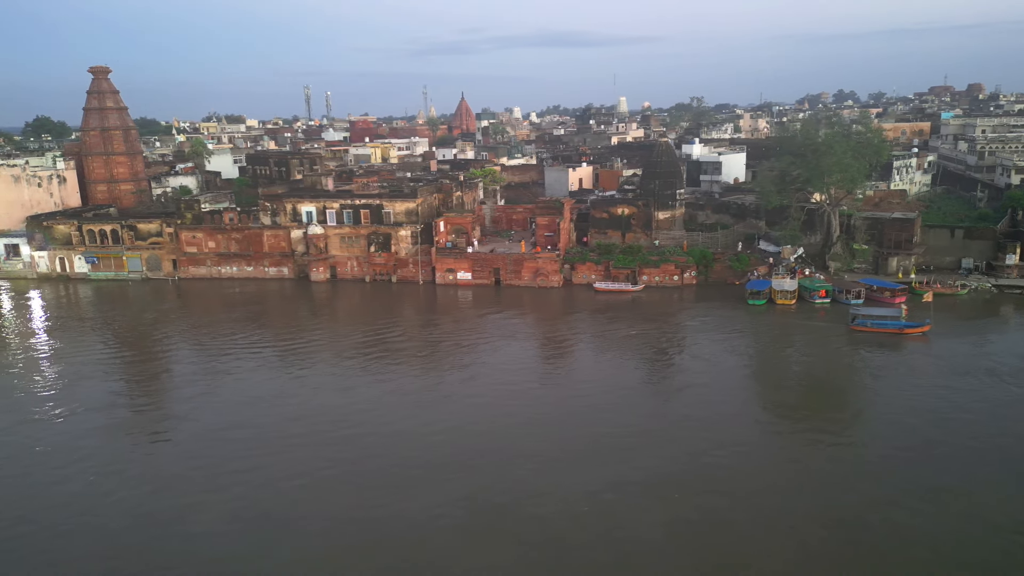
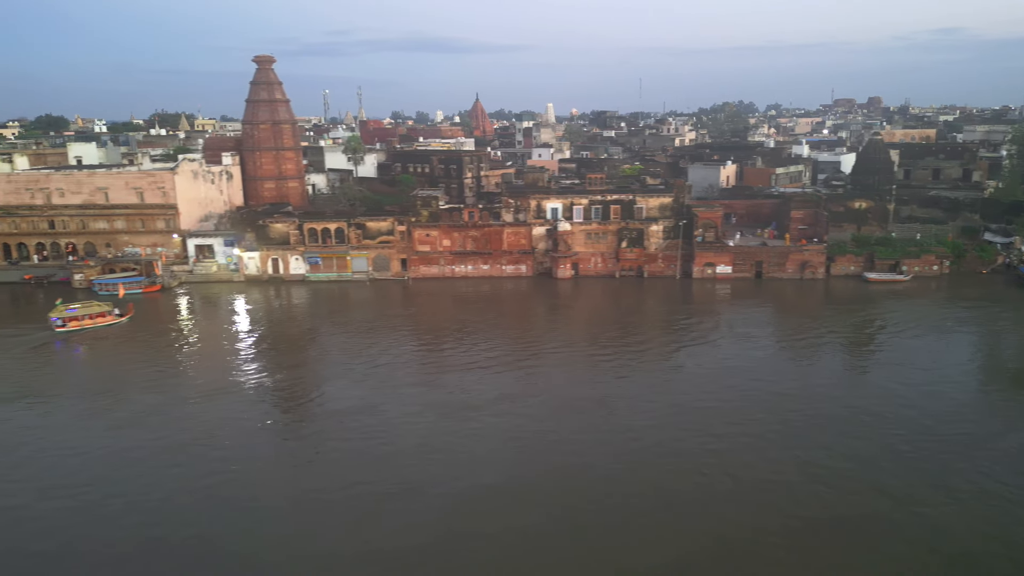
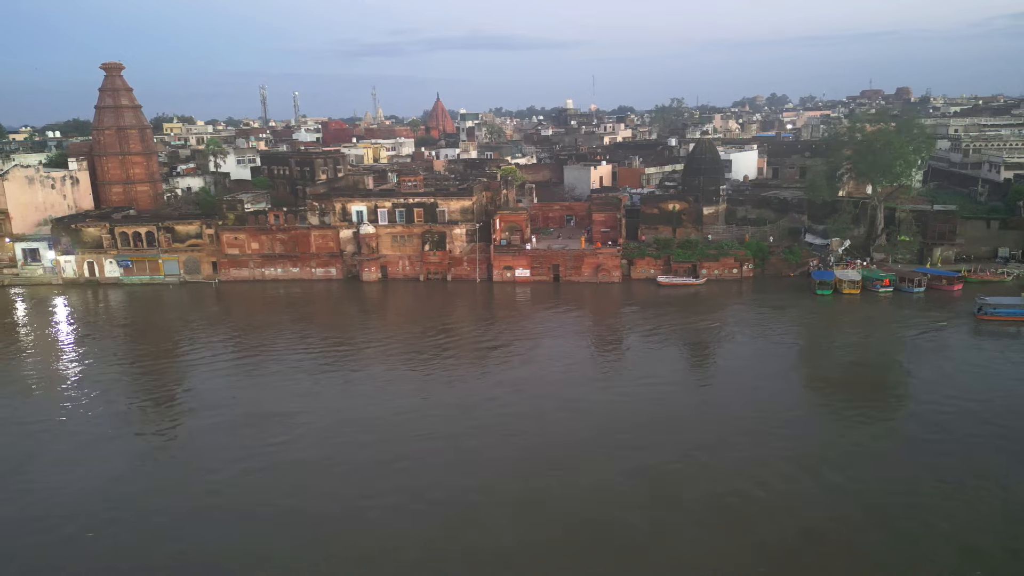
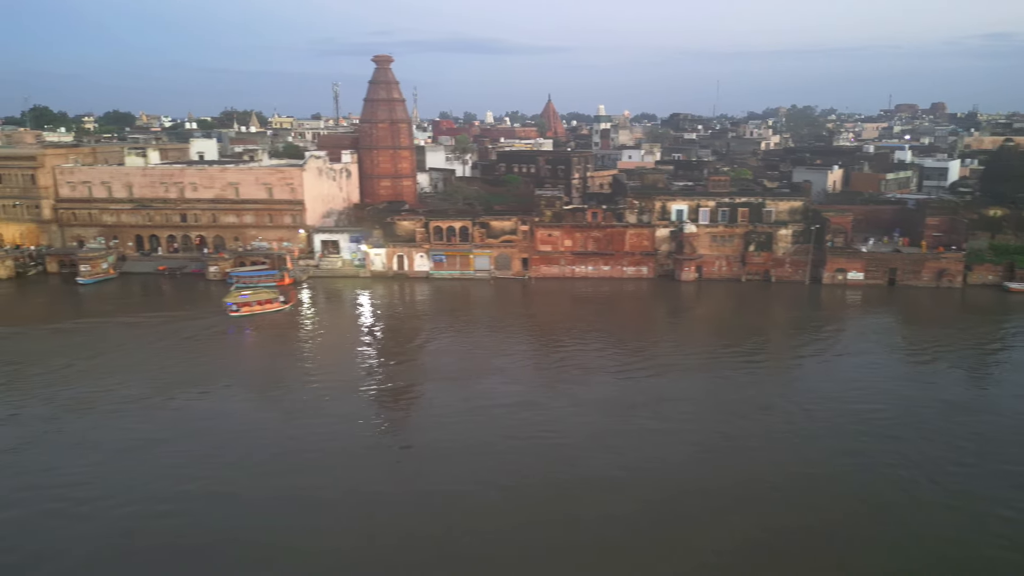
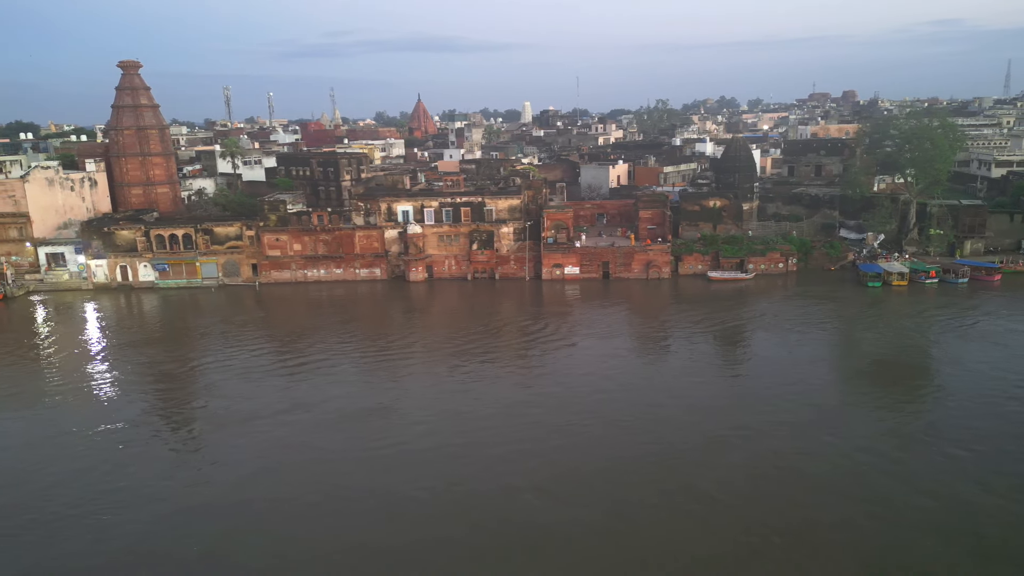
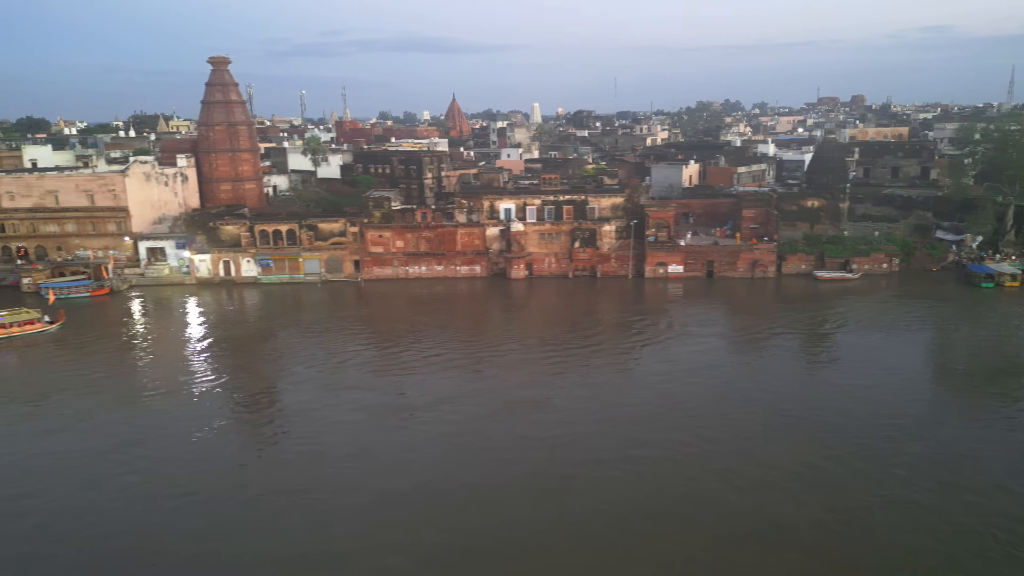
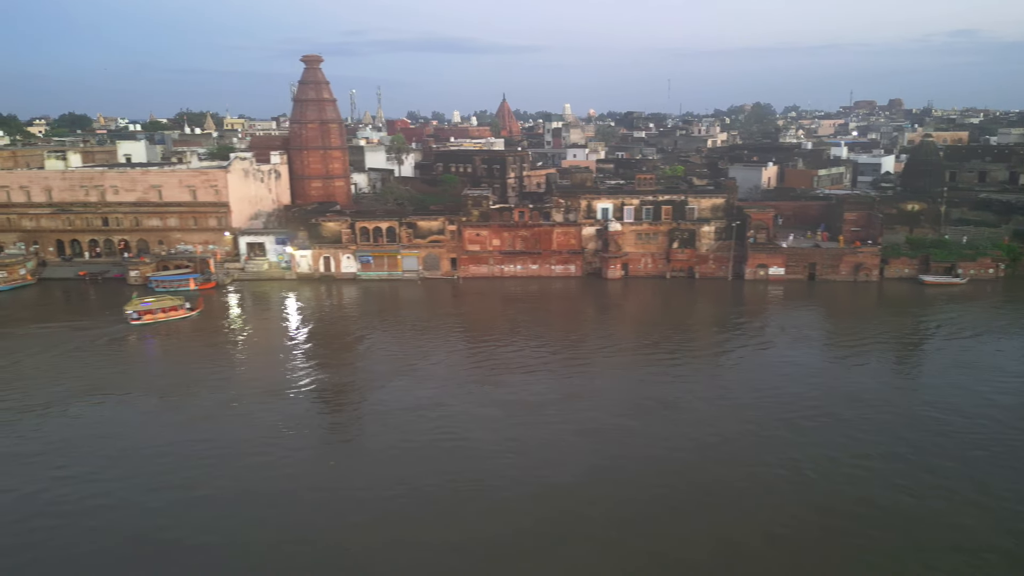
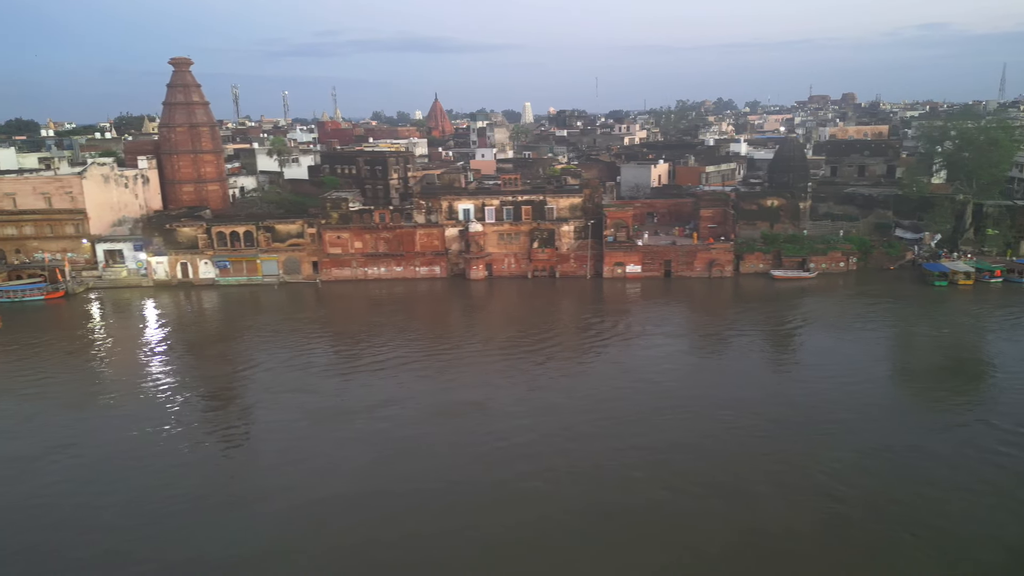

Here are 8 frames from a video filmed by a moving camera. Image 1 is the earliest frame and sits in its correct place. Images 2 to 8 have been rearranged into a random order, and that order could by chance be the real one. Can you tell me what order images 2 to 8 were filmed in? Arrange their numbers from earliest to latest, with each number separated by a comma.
3, 5, 8, 6, 2, 7, 4
